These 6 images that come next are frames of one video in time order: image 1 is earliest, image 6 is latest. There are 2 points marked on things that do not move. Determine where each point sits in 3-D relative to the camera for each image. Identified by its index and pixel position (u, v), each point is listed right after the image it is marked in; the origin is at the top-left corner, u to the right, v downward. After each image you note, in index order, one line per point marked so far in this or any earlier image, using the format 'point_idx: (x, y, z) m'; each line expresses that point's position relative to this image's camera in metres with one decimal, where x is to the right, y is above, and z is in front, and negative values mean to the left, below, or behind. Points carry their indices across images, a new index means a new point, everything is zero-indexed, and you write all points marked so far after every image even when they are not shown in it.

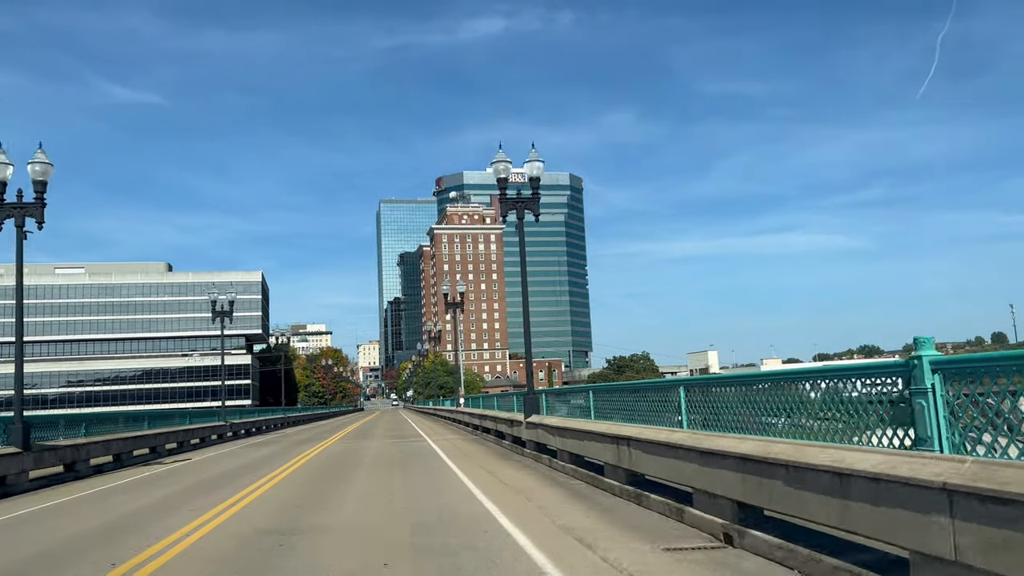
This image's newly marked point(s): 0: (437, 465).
0: (-2.0, -4.6, +20.0) m
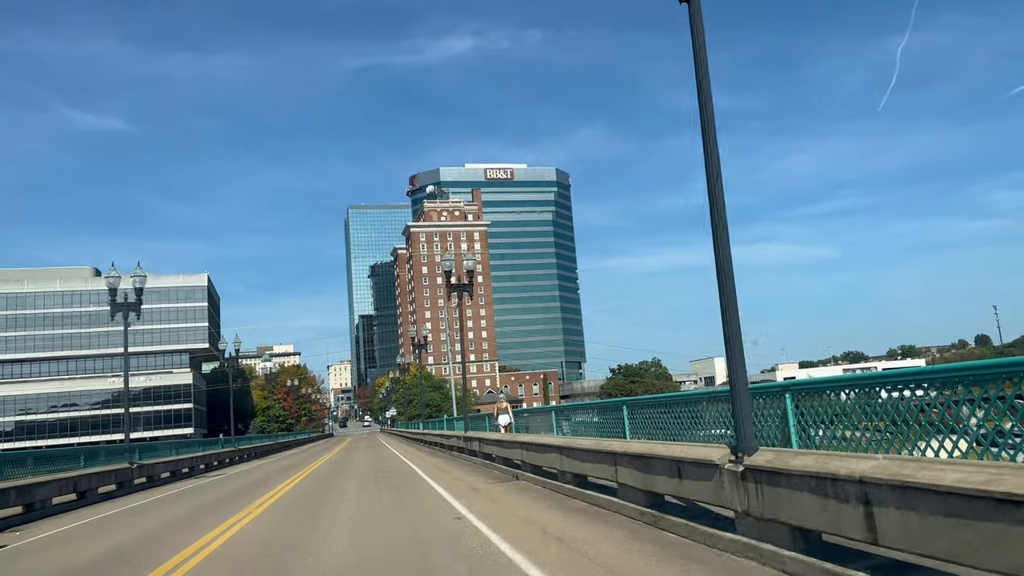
0: (-2.2, -4.8, +18.0) m
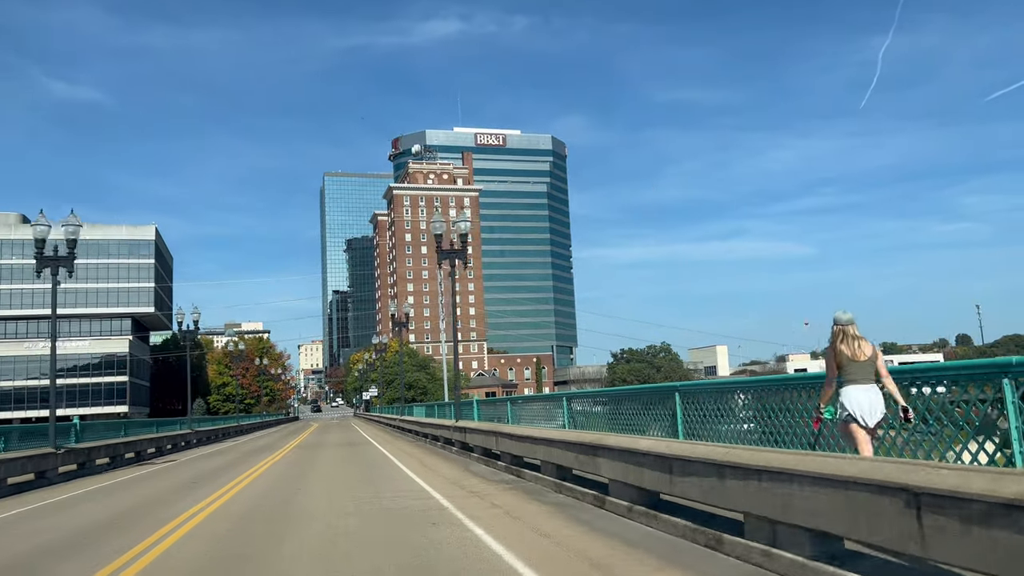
0: (-2.6, -4.2, +16.6) m
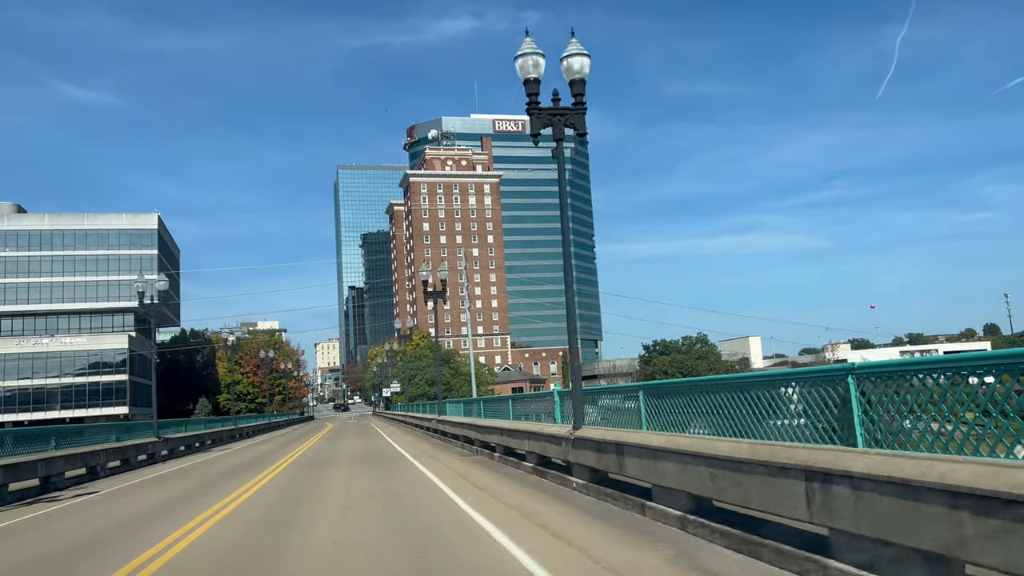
0: (-2.1, -4.1, +16.0) m
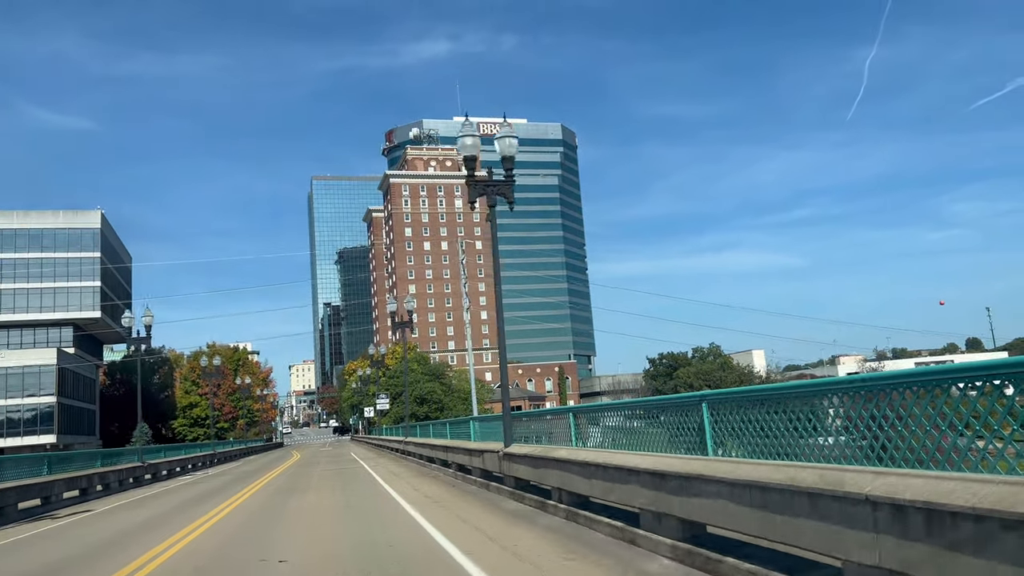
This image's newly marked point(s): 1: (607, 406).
0: (-2.3, -4.4, +14.8) m
1: (+1.4, -1.8, +11.0) m
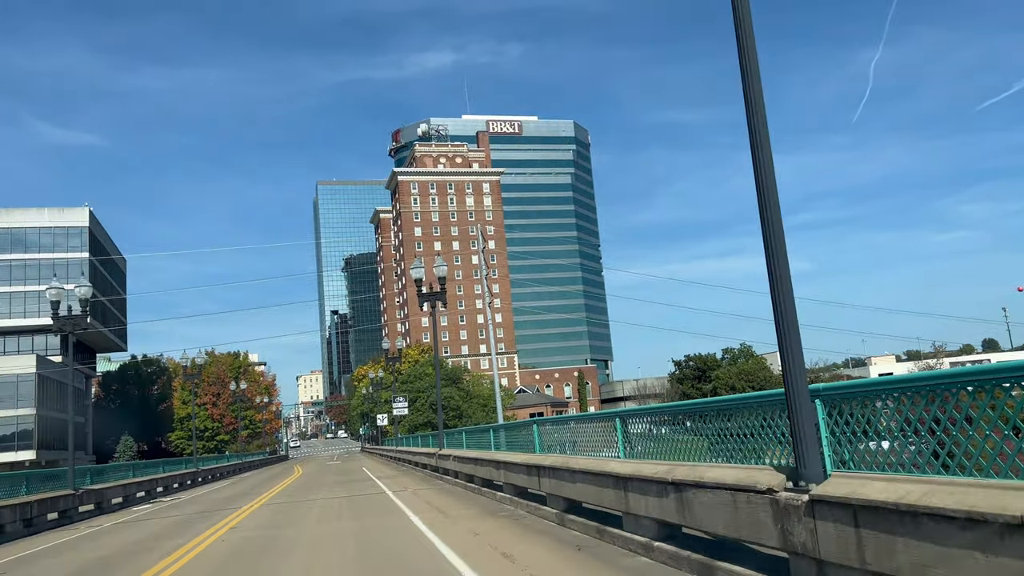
0: (-2.0, -4.5, +14.2) m
1: (+1.6, -1.7, +10.4) m
